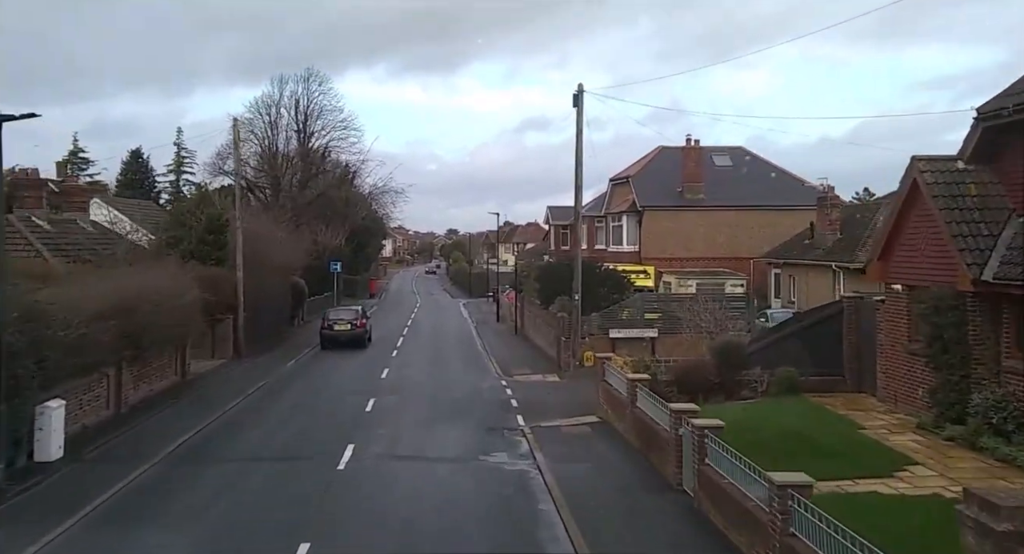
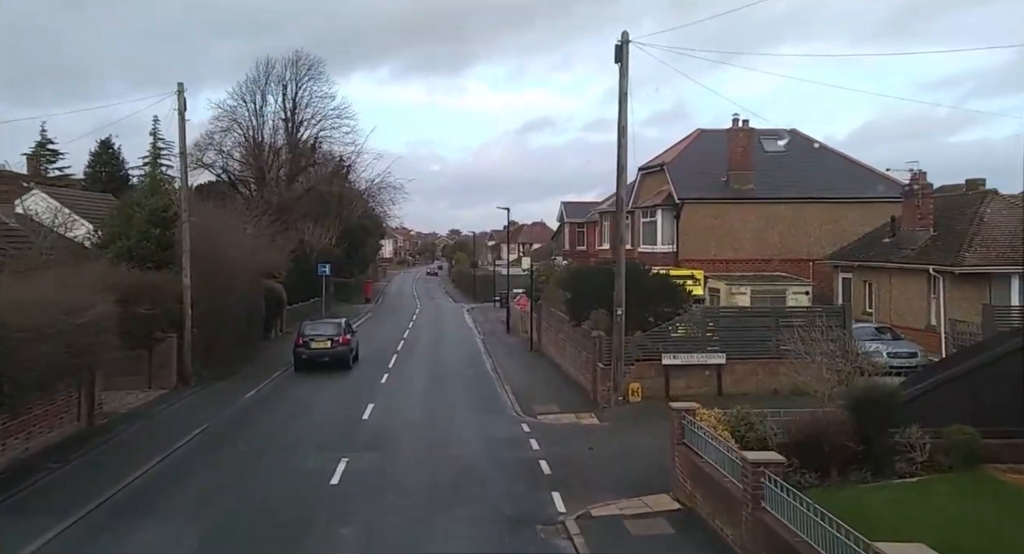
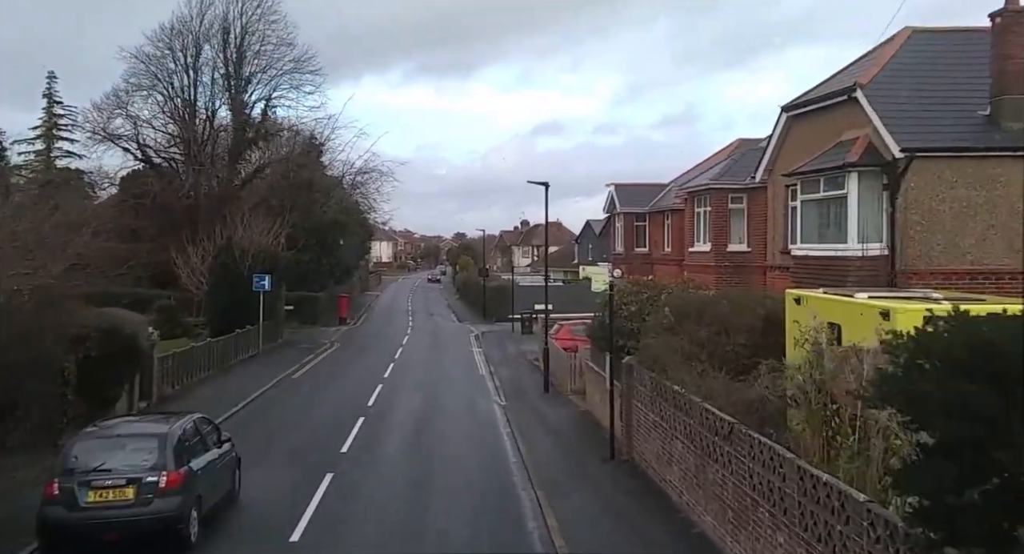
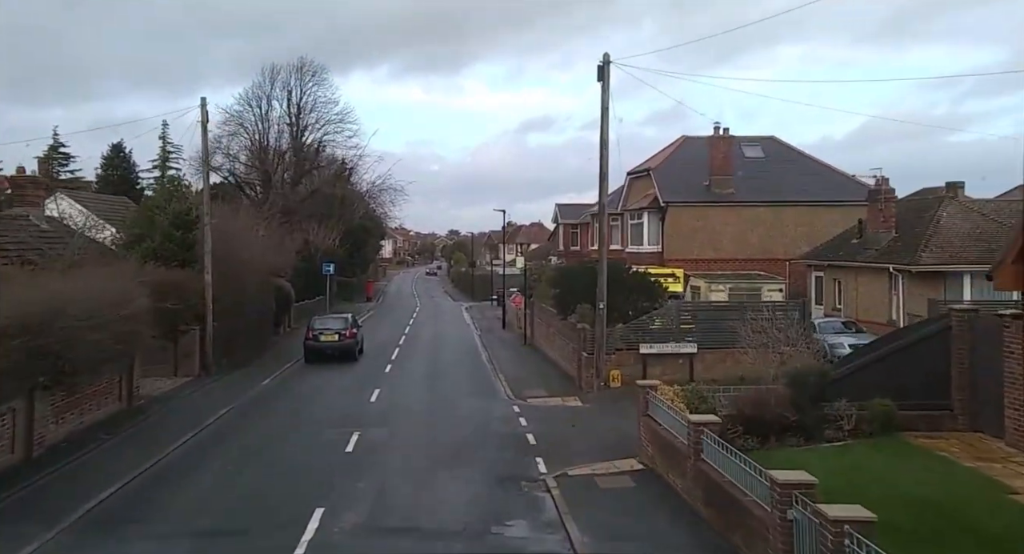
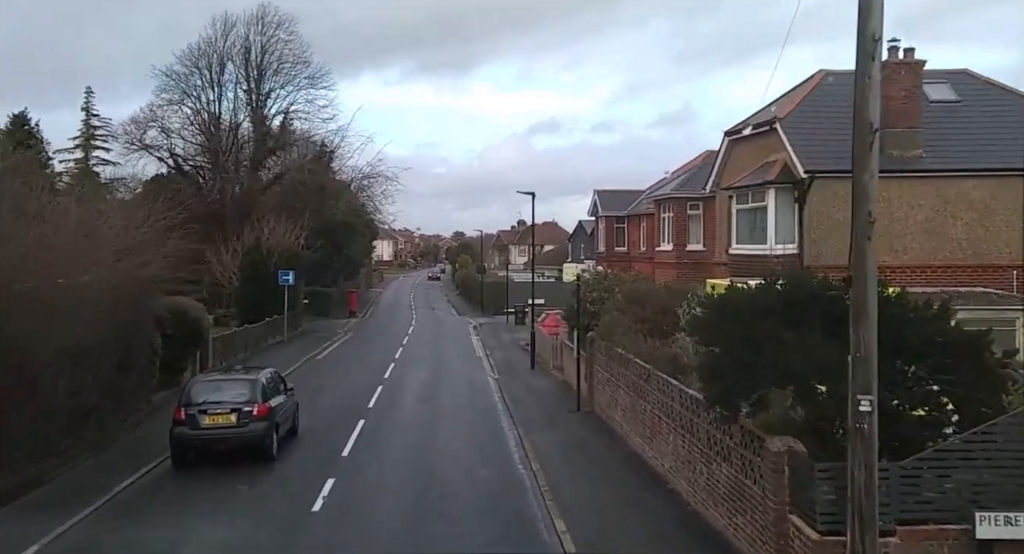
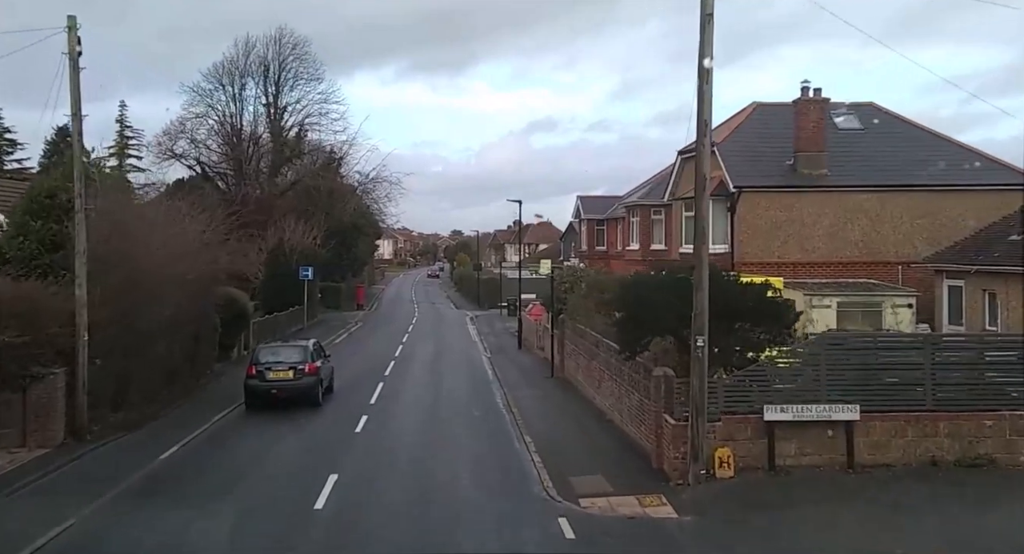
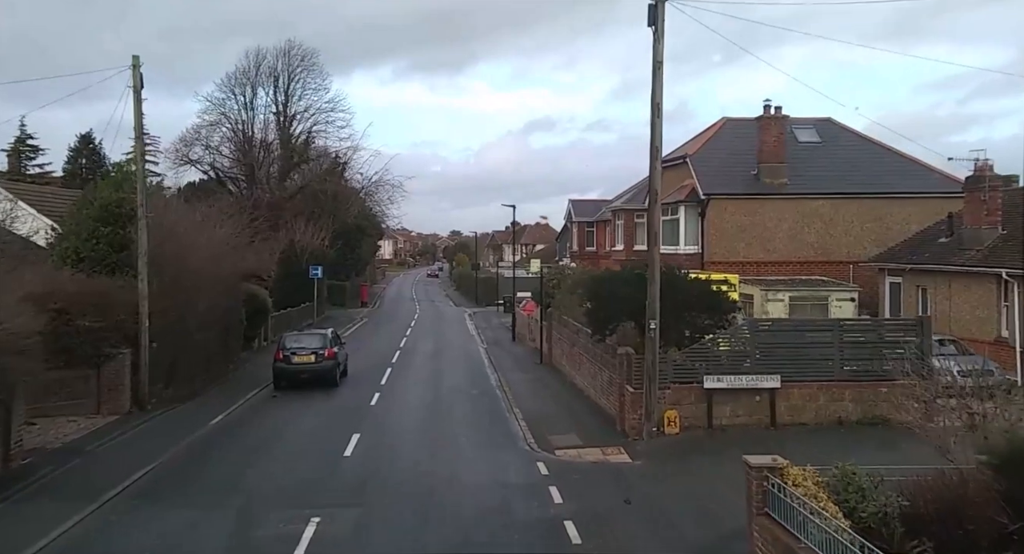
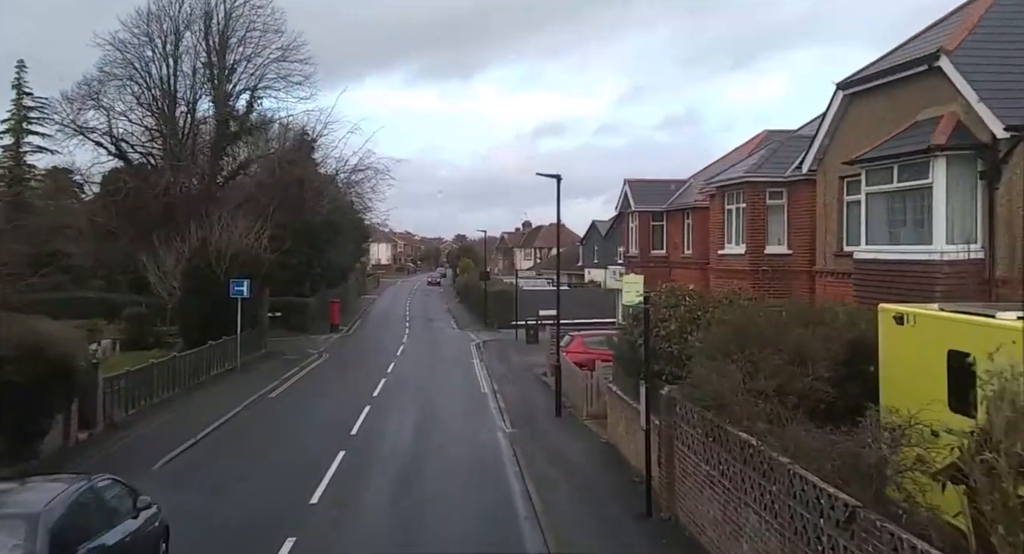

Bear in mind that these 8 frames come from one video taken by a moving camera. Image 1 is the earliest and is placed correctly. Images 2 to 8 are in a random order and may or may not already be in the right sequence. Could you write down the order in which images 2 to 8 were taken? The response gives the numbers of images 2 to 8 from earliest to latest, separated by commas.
4, 2, 7, 6, 5, 3, 8
